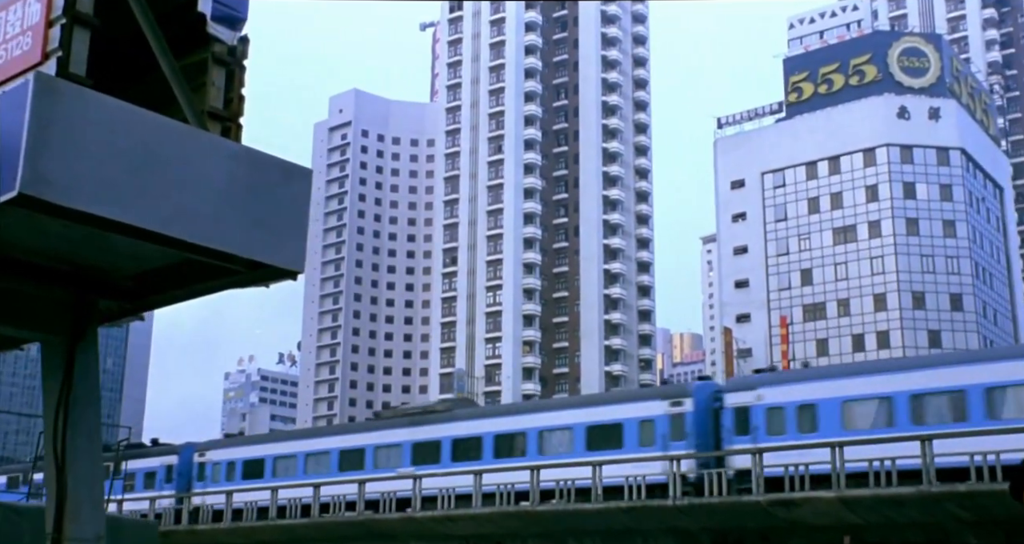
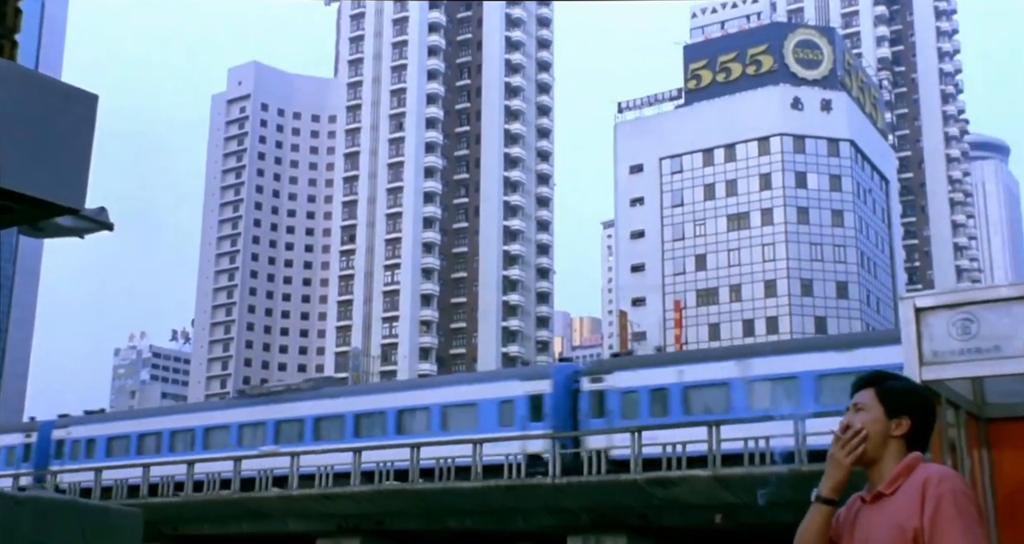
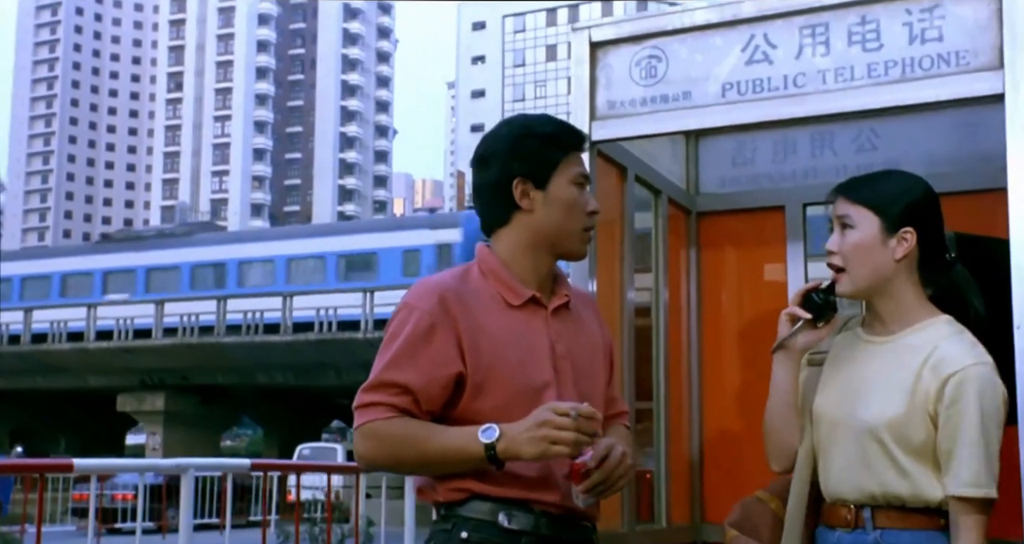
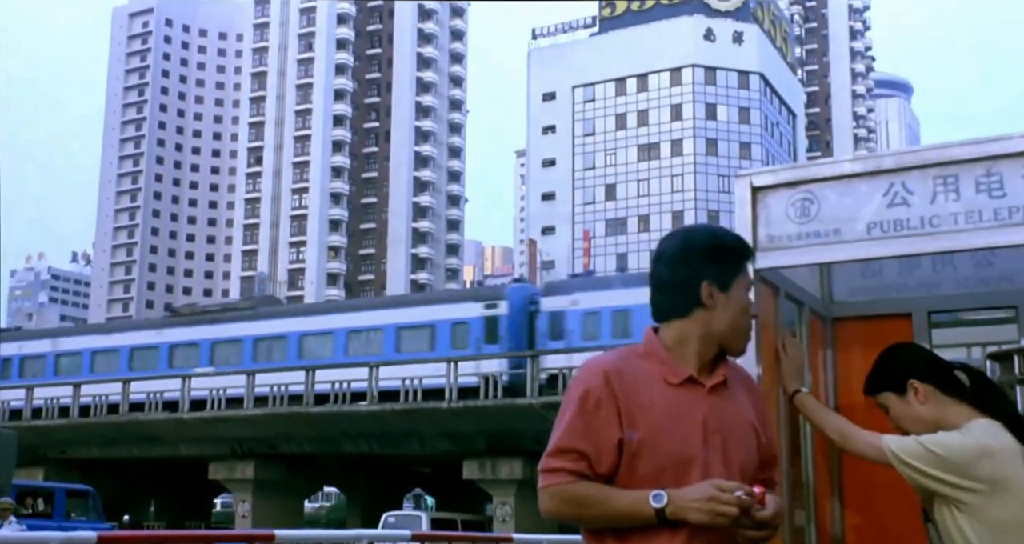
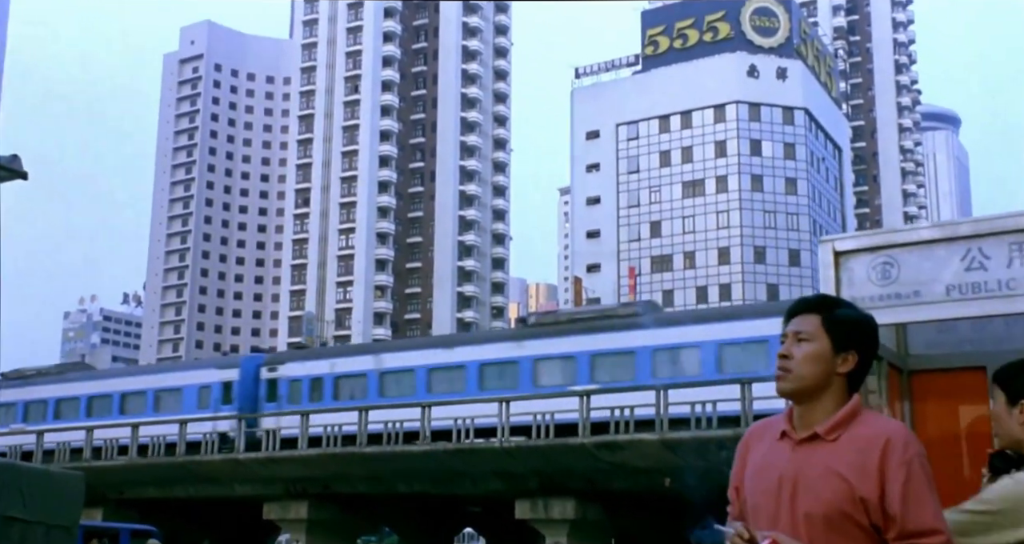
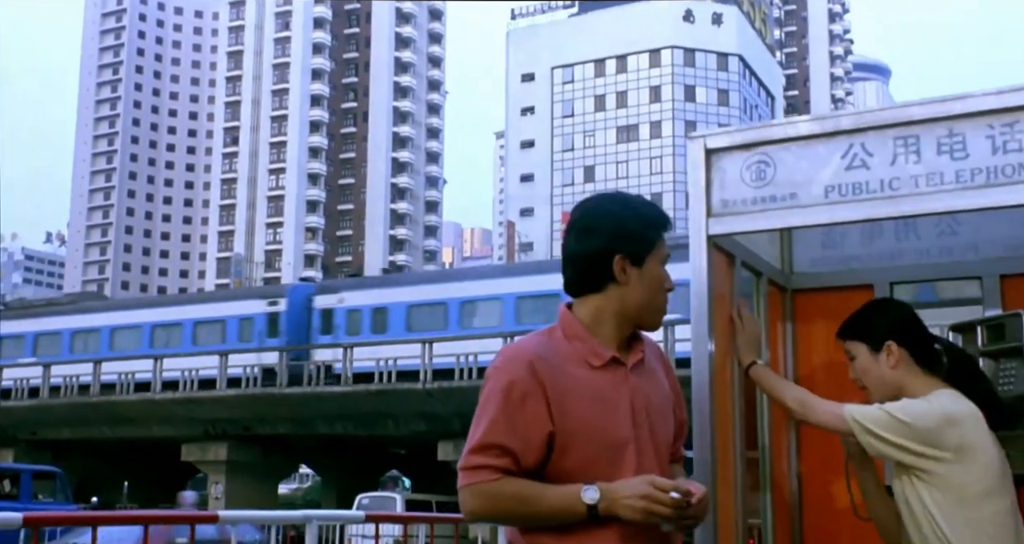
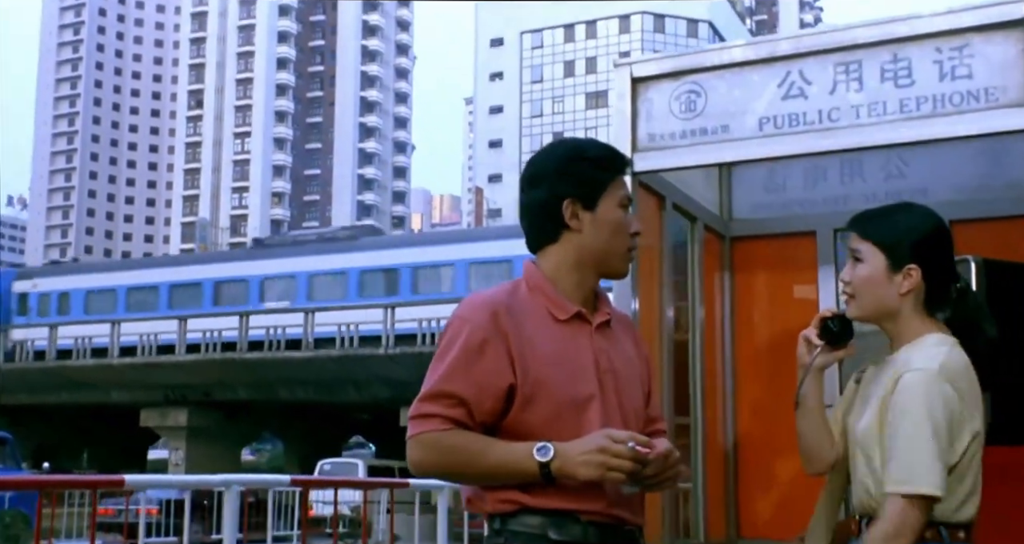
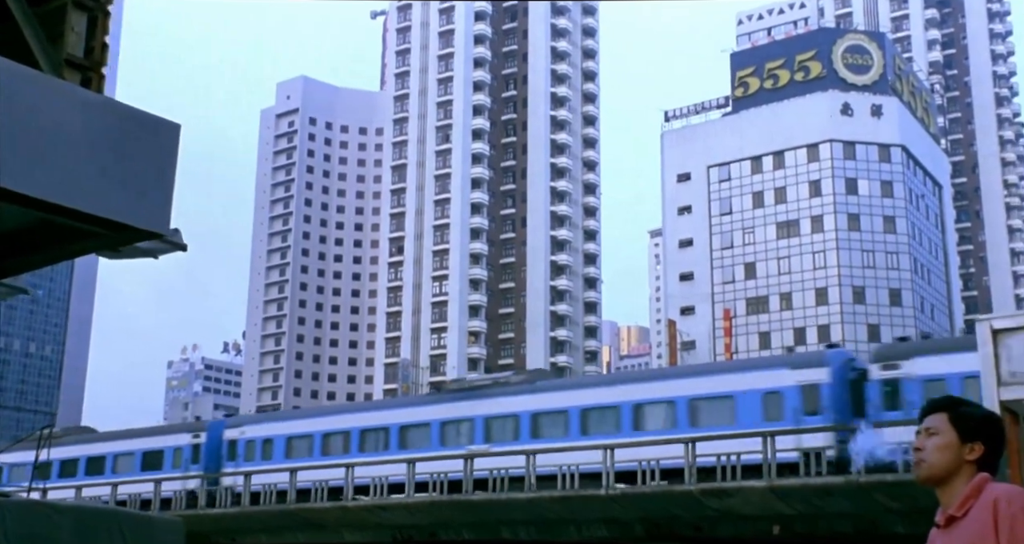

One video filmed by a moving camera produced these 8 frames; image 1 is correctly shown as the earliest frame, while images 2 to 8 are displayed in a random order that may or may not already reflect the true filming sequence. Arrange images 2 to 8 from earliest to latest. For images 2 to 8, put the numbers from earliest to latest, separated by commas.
8, 2, 5, 4, 6, 7, 3
